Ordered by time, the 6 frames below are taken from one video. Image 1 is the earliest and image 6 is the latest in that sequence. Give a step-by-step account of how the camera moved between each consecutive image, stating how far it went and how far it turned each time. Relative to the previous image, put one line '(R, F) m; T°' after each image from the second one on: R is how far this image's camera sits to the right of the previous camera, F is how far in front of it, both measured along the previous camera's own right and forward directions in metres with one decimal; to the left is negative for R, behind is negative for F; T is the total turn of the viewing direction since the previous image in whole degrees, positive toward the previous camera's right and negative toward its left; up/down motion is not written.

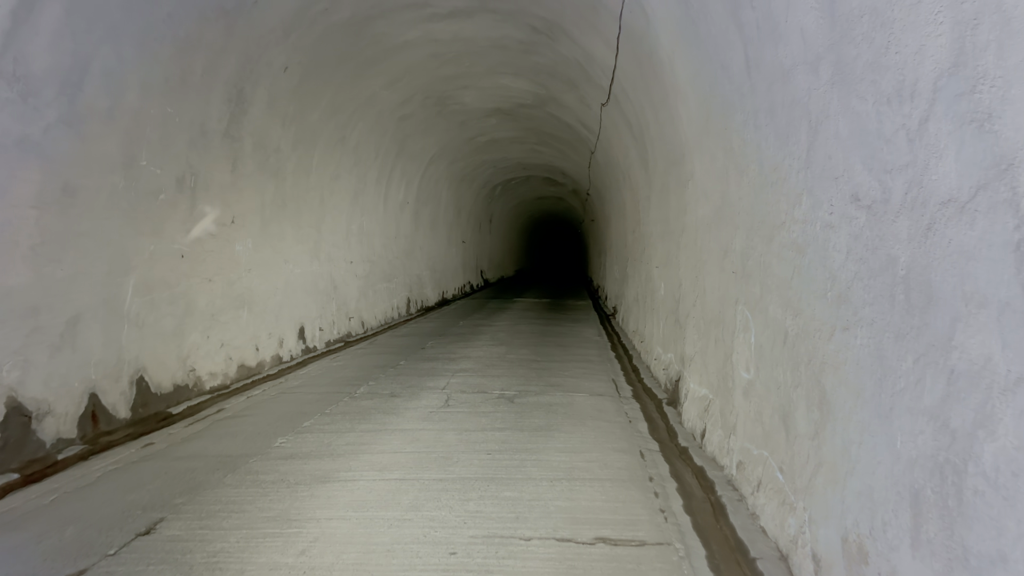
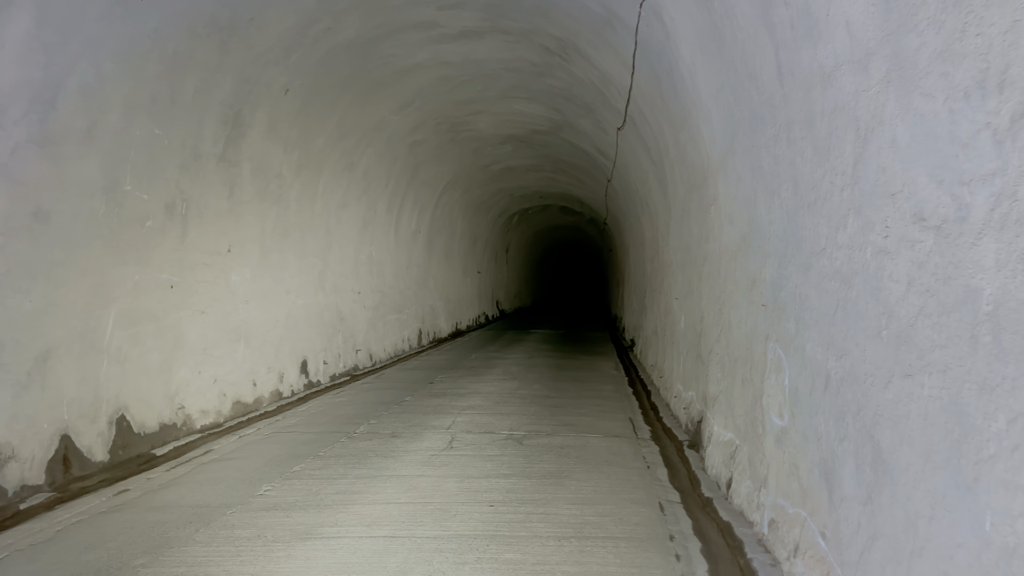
(0.0, +0.3) m; -1°
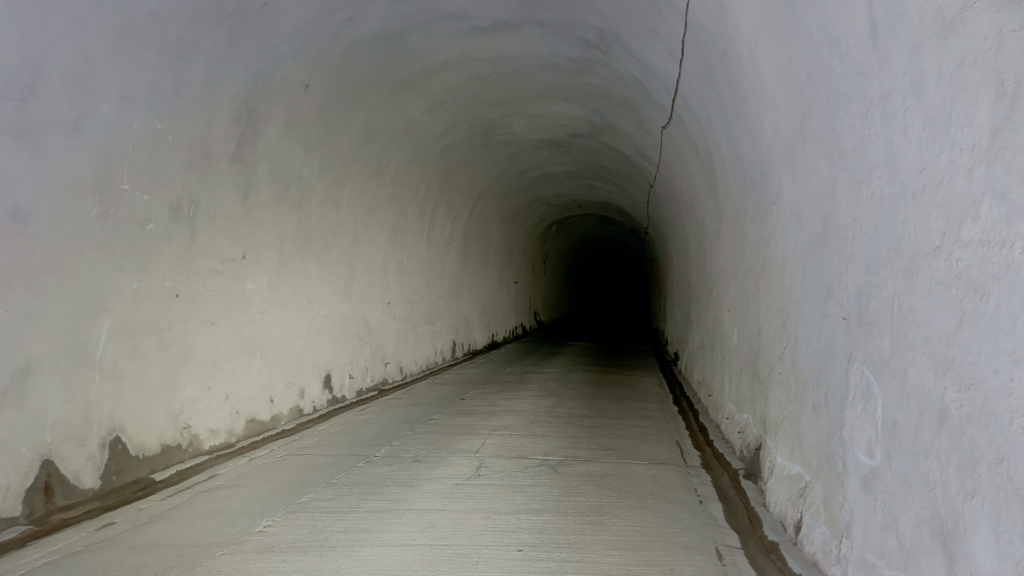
(0.0, +0.4) m; -3°
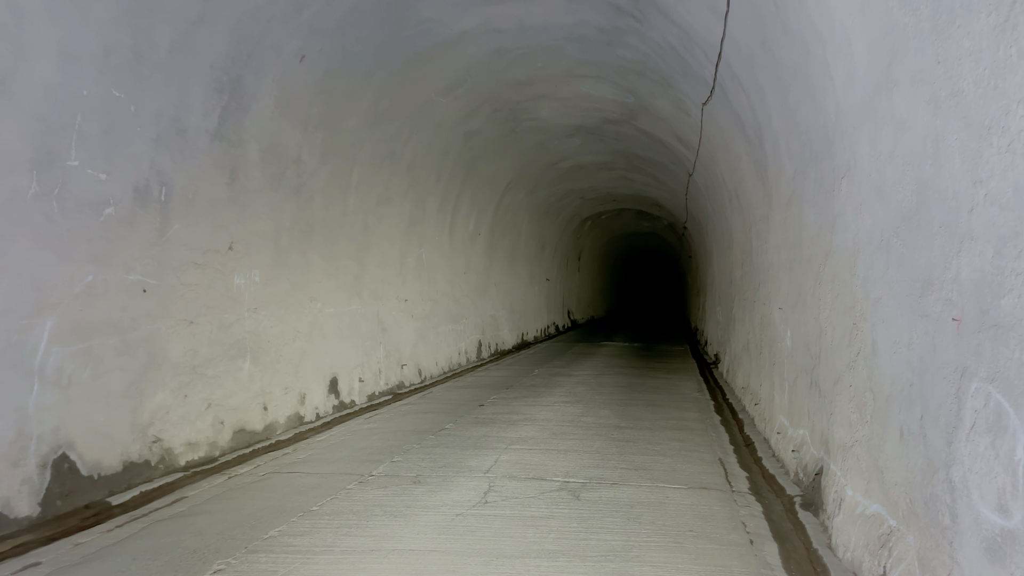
(+0.1, +0.6) m; -2°
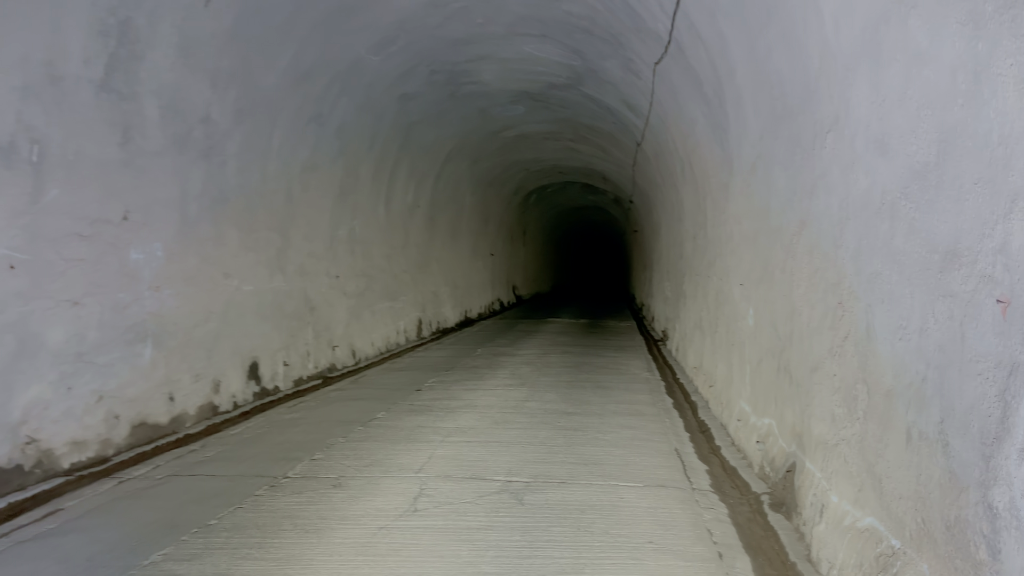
(0.0, +0.5) m; +4°
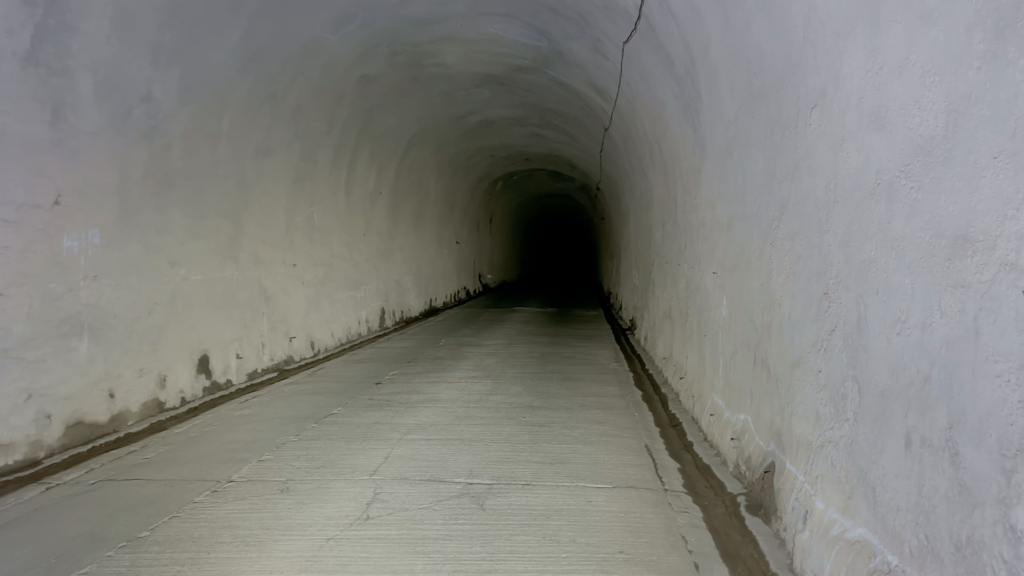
(0.0, +0.2) m; +2°
